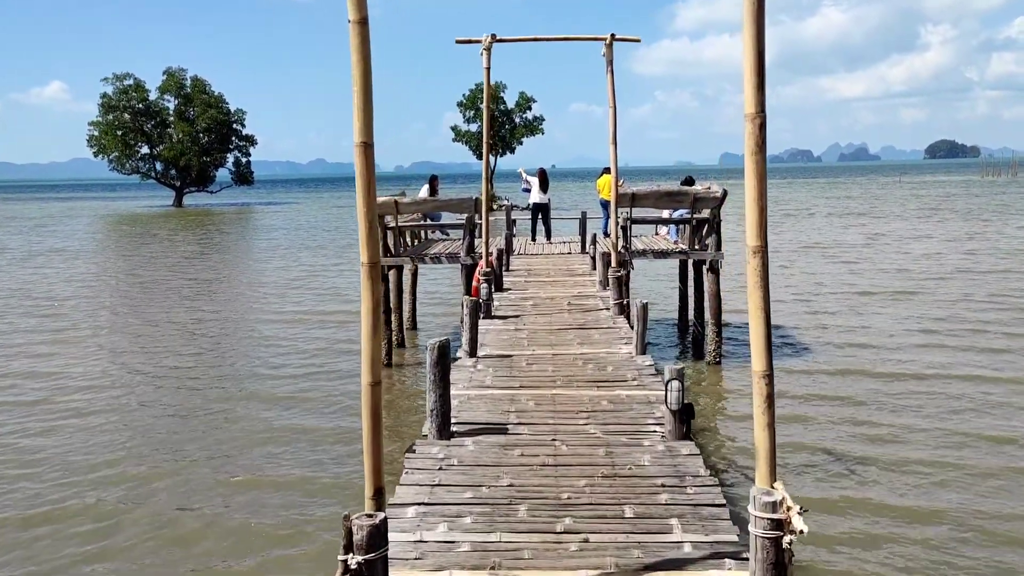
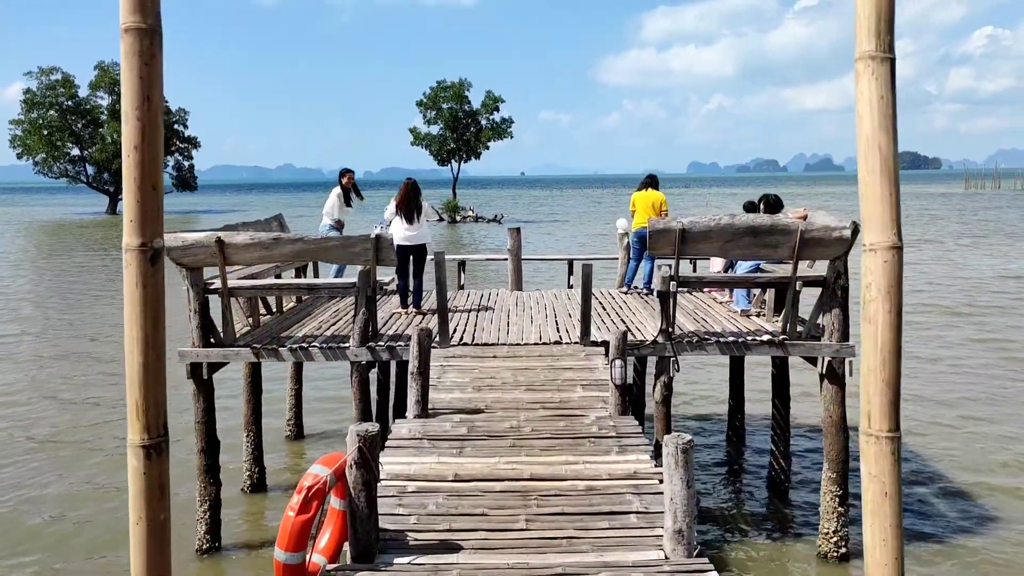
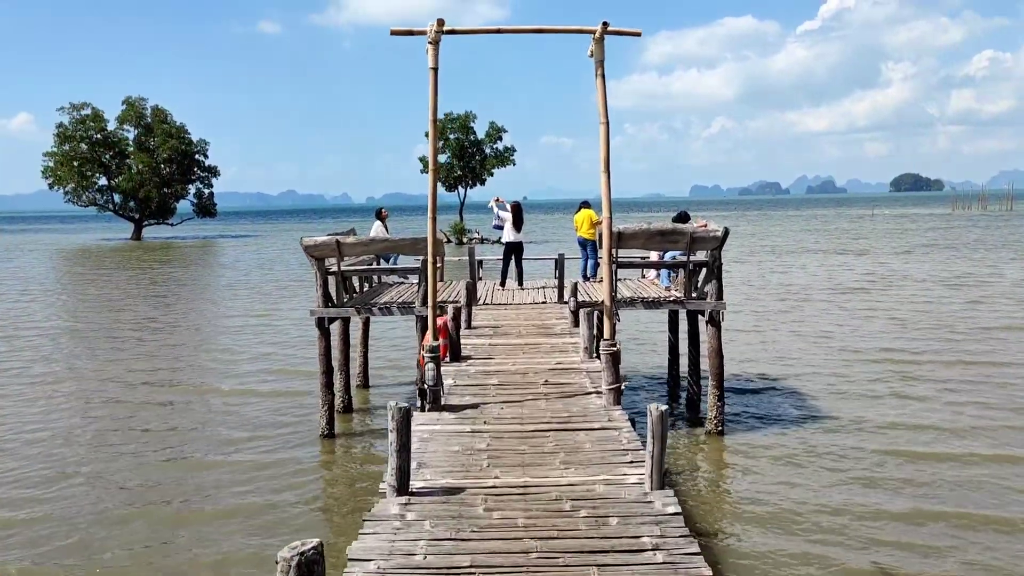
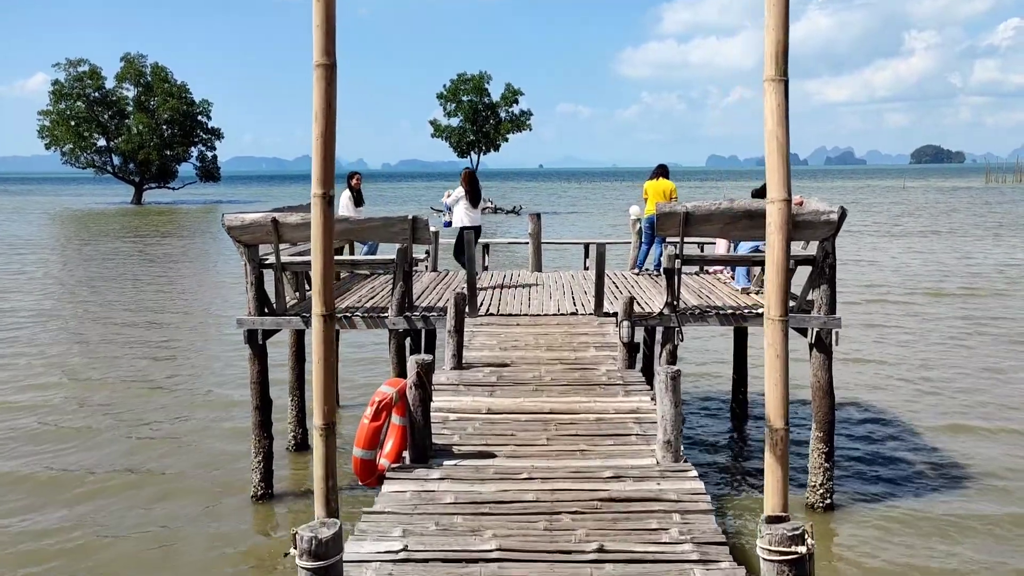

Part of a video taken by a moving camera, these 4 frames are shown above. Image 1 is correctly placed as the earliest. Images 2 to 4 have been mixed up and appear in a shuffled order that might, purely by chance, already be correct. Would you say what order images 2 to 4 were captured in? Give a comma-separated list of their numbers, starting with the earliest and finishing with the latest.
3, 4, 2
